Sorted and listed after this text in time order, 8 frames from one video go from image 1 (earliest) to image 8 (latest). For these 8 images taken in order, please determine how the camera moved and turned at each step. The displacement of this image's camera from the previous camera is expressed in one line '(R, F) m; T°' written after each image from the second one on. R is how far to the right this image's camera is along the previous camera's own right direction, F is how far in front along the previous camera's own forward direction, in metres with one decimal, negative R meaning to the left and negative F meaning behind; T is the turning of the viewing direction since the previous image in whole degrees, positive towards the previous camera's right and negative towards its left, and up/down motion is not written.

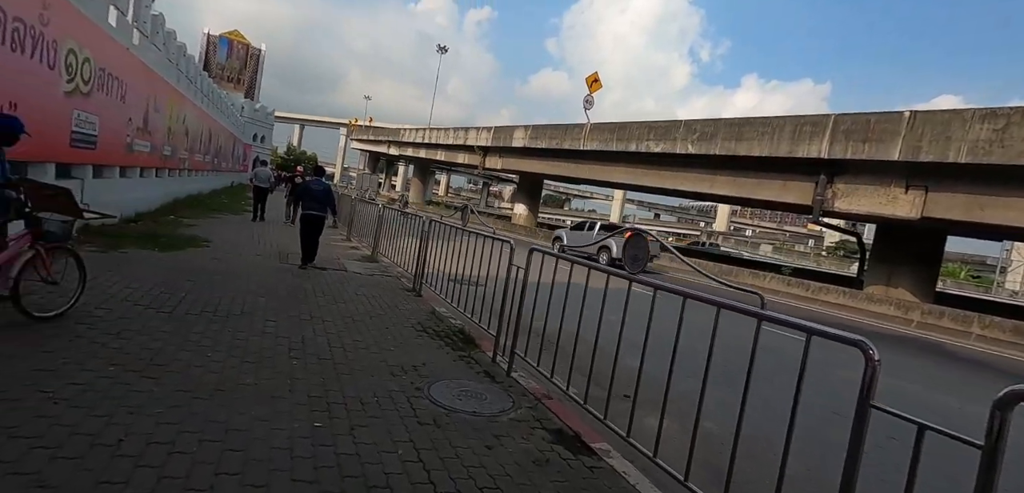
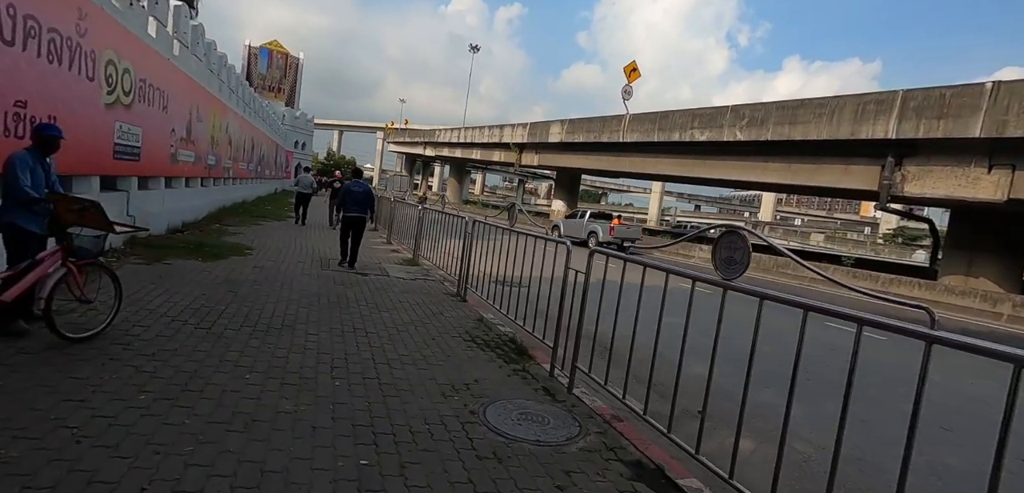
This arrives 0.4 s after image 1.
(-0.1, +0.4) m; -4°
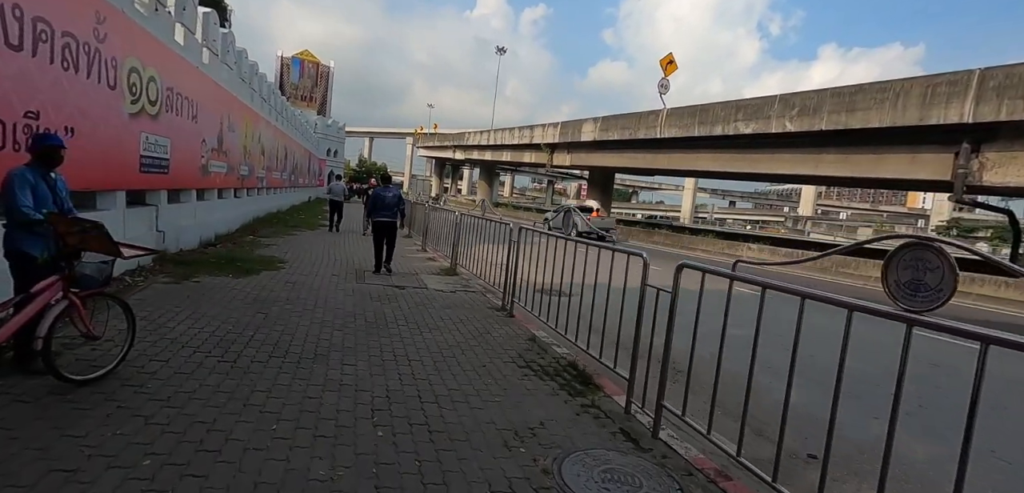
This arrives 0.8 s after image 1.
(-0.2, +0.6) m; -3°
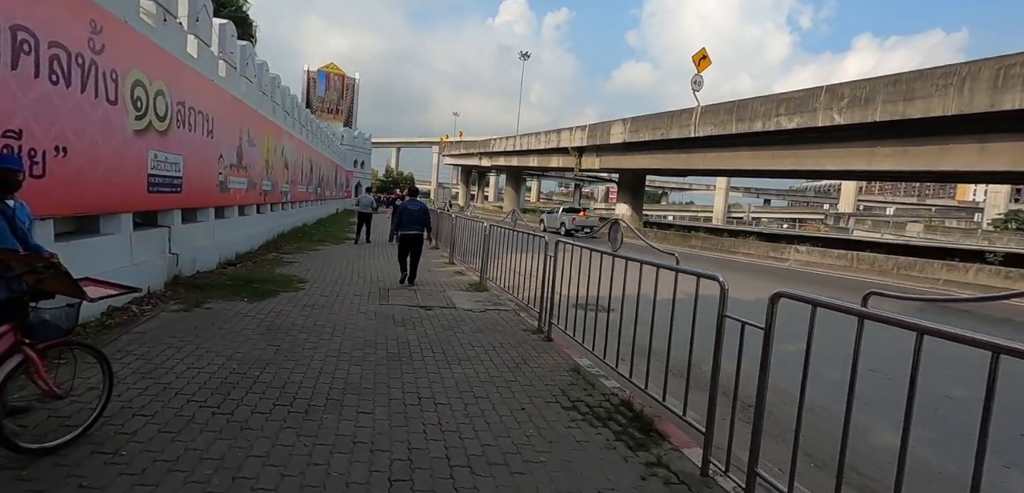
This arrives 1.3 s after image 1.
(-0.1, +0.7) m; -3°
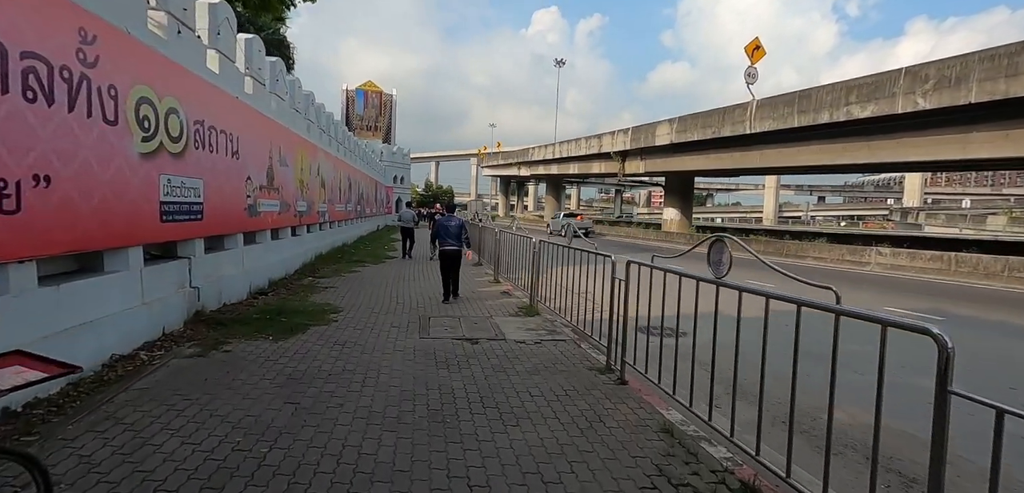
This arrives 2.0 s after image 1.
(-0.2, +1.0) m; -4°
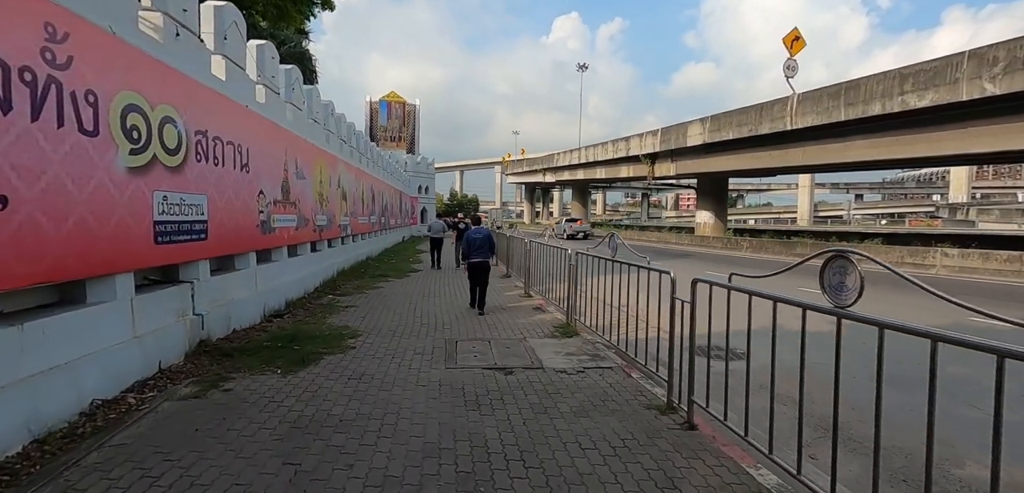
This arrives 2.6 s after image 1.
(-0.1, +0.8) m; -3°
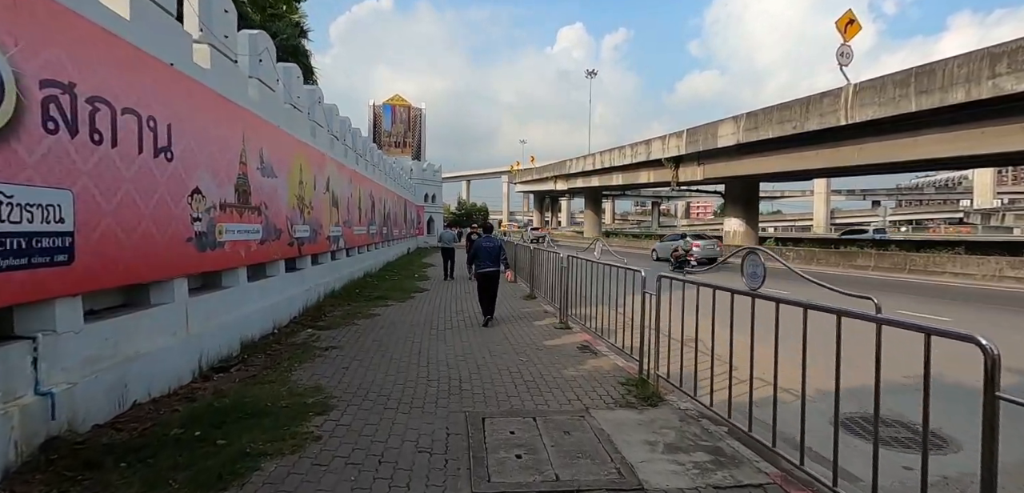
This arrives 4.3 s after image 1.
(-0.4, +2.4) m; -1°
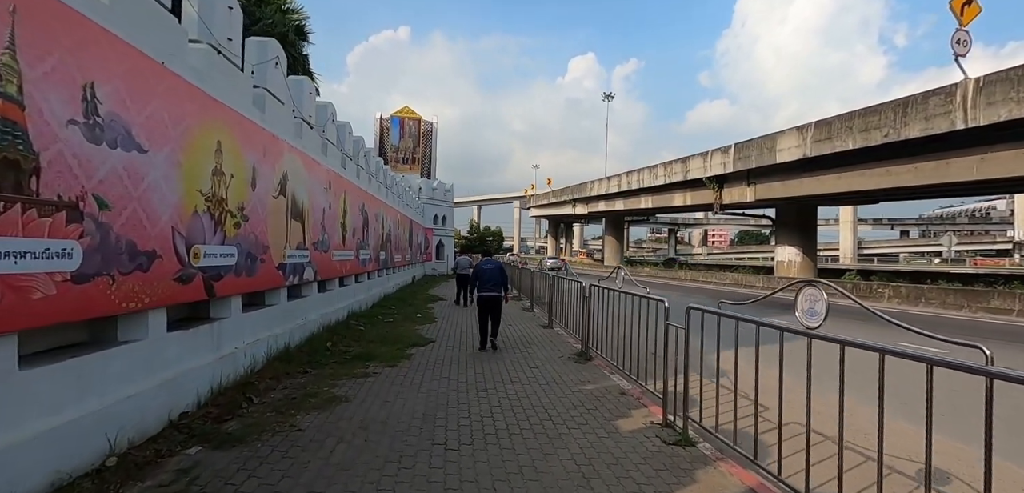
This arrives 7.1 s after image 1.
(-0.5, +3.7) m; -1°
